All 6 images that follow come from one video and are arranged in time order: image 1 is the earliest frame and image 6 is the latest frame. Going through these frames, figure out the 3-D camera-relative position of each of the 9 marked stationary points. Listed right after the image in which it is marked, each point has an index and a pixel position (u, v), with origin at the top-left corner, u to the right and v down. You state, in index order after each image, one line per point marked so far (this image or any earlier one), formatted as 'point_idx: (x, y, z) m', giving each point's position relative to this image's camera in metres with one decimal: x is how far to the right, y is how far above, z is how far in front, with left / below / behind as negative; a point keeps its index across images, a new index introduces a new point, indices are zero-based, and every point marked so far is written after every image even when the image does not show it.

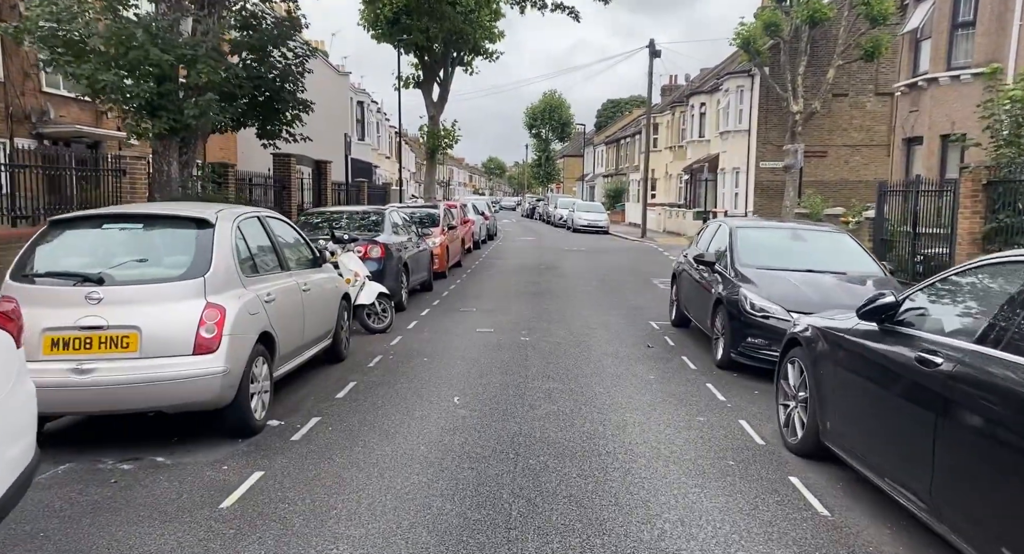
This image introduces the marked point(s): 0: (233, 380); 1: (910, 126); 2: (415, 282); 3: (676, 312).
0: (-1.7, -0.6, +4.7) m
1: (+8.3, +3.2, +15.9) m
2: (-1.5, -0.1, +11.8) m
3: (+2.1, -0.4, +9.8) m
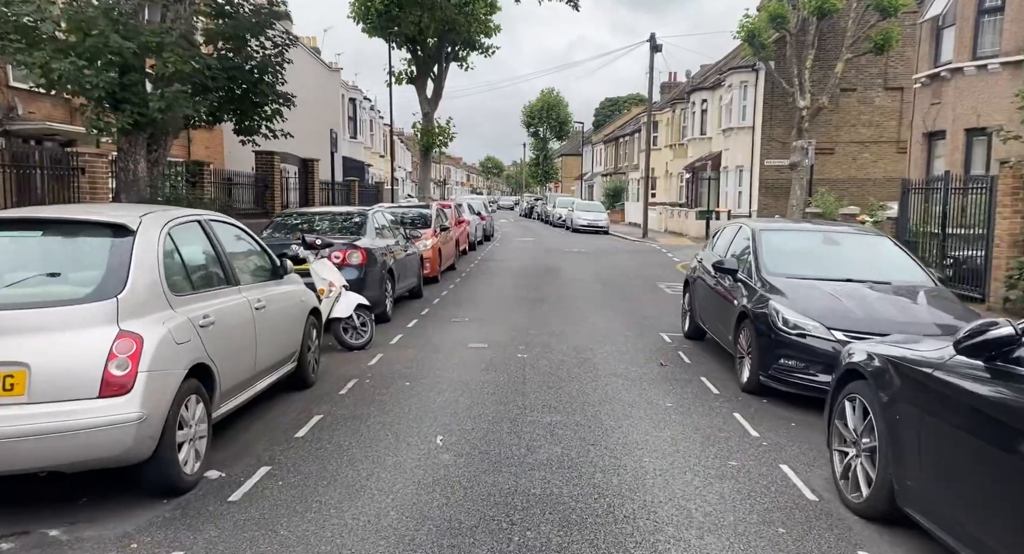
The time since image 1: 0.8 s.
0: (-1.7, -0.7, +3.7) m
1: (+8.2, +3.1, +14.9) m
2: (-1.5, -0.2, +10.8) m
3: (+2.1, -0.5, +8.8) m
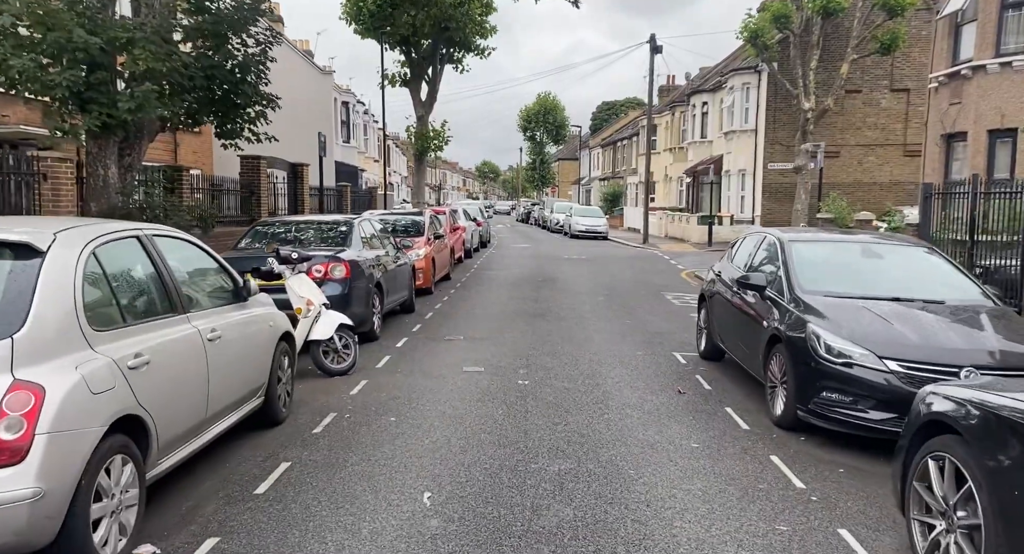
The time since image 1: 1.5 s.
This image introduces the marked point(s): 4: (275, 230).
0: (-1.7, -0.9, +2.9) m
1: (+8.2, +2.9, +14.2) m
2: (-1.6, -0.4, +10.0) m
3: (+2.0, -0.7, +8.0) m
4: (-2.9, +0.6, +9.3) m
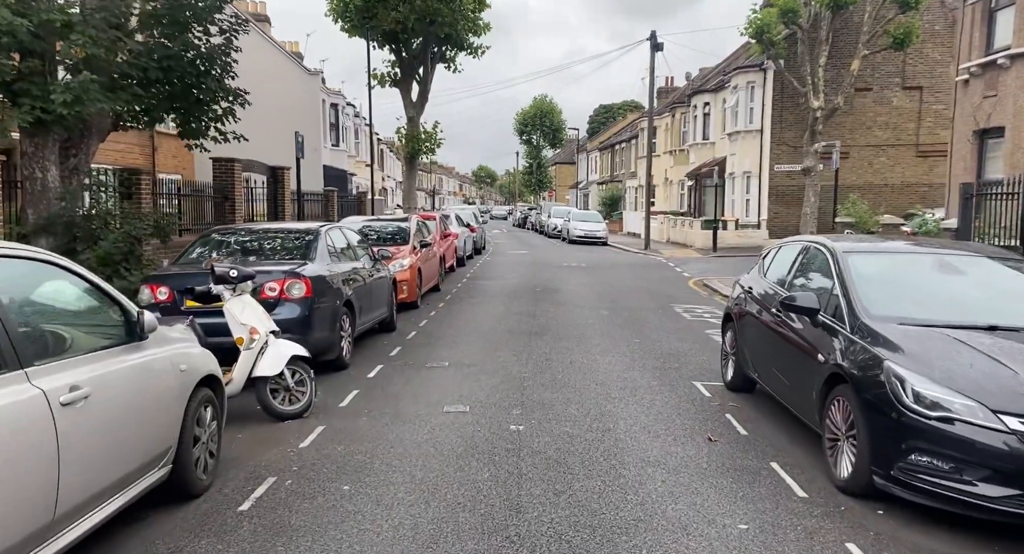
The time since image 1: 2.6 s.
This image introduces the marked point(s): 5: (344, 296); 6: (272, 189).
0: (-1.8, -1.0, +1.6) m
1: (+8.0, +2.8, +13.0) m
2: (-1.6, -0.5, +8.8) m
3: (+2.0, -0.8, +6.8) m
4: (-2.9, +0.4, +8.0) m
5: (-1.7, -0.2, +7.7) m
6: (-5.9, +2.2, +18.7) m
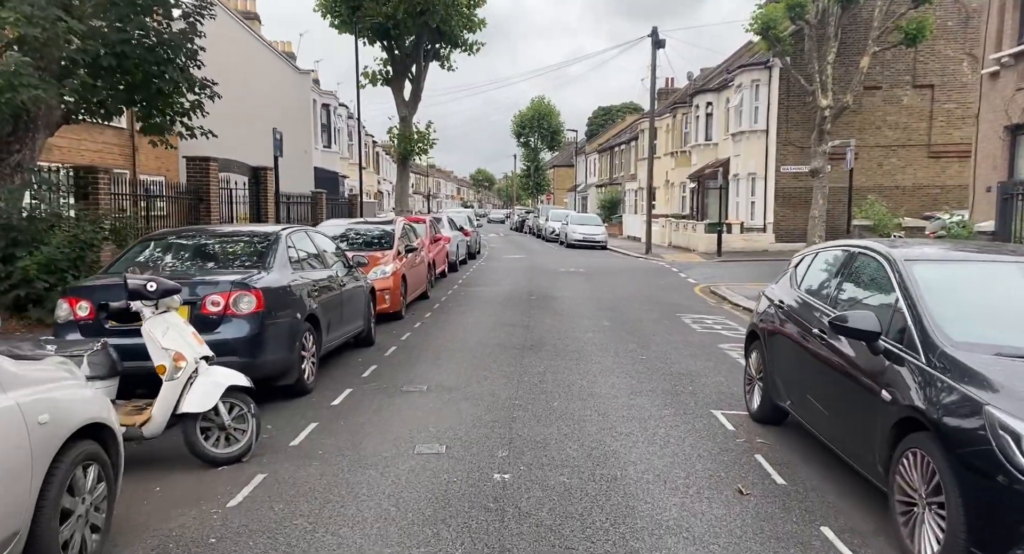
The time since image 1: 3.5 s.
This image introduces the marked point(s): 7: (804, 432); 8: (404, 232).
0: (-1.9, -1.1, +0.6) m
1: (+7.9, +2.7, +12.0) m
2: (-1.7, -0.6, +7.7) m
3: (+1.9, -0.9, +5.7) m
4: (-3.0, +0.3, +7.0) m
5: (-1.8, -0.3, +6.7) m
6: (-6.0, +2.0, +17.6) m
7: (+2.1, -1.1, +5.6) m
8: (-1.8, +0.8, +12.8) m
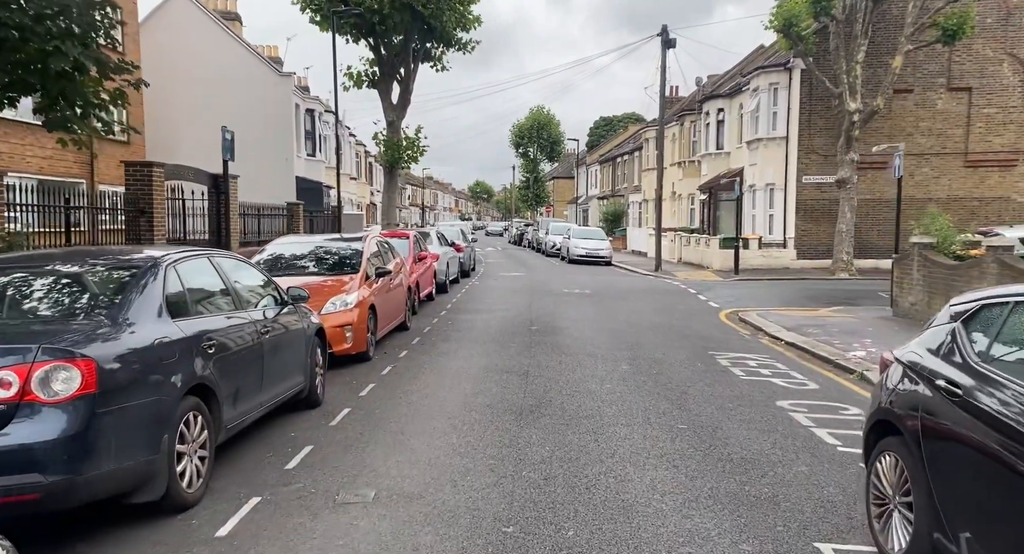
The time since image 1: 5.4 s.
0: (-1.9, -1.3, -1.7) m
1: (+7.9, +2.3, +9.8) m
2: (-1.8, -0.9, +5.5) m
3: (+1.8, -1.2, +3.5) m
4: (-3.1, 0.0, +4.7) m
5: (-1.8, -0.6, +4.4) m
6: (-6.0, +1.5, +15.4) m
7: (+2.1, -1.4, +3.3) m
8: (-1.9, +0.4, +10.5) m
